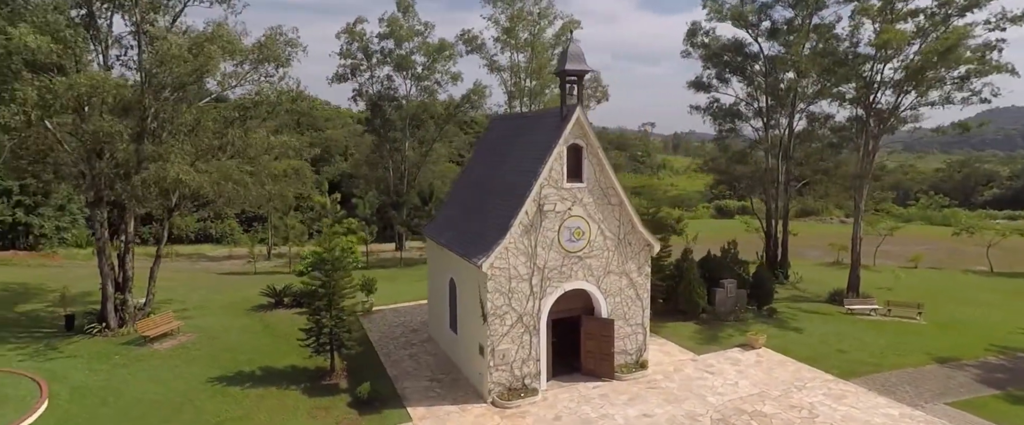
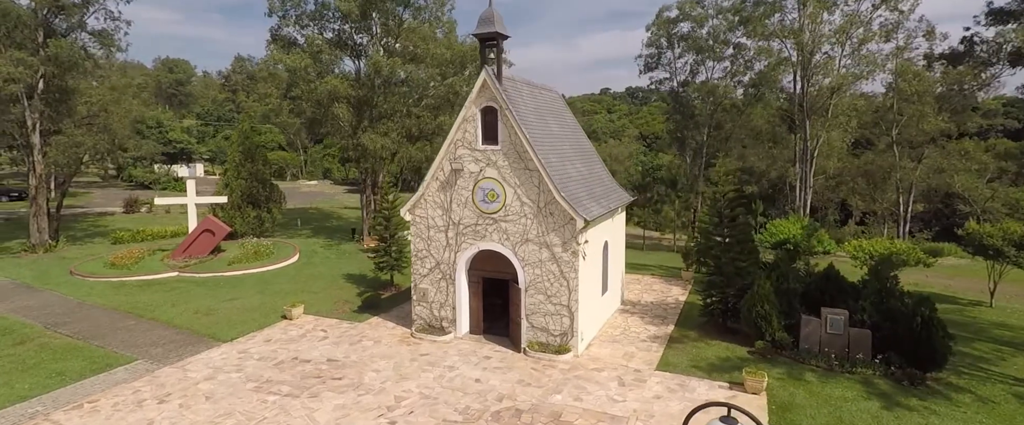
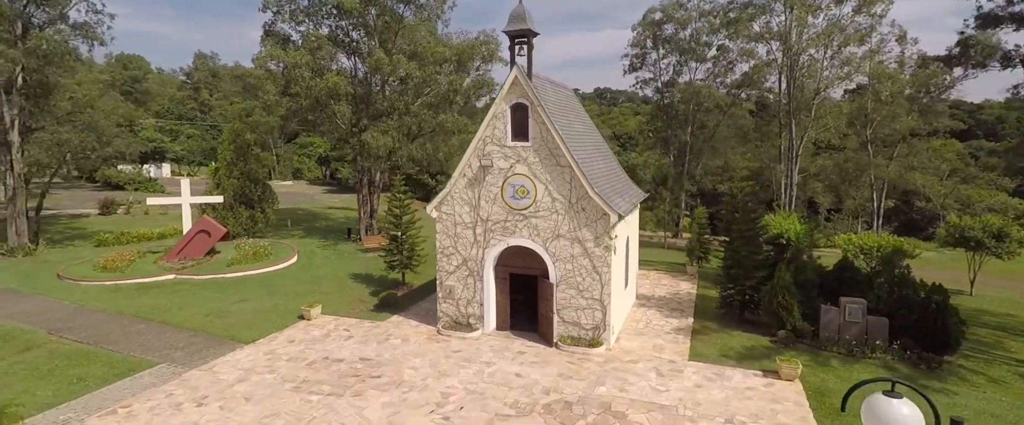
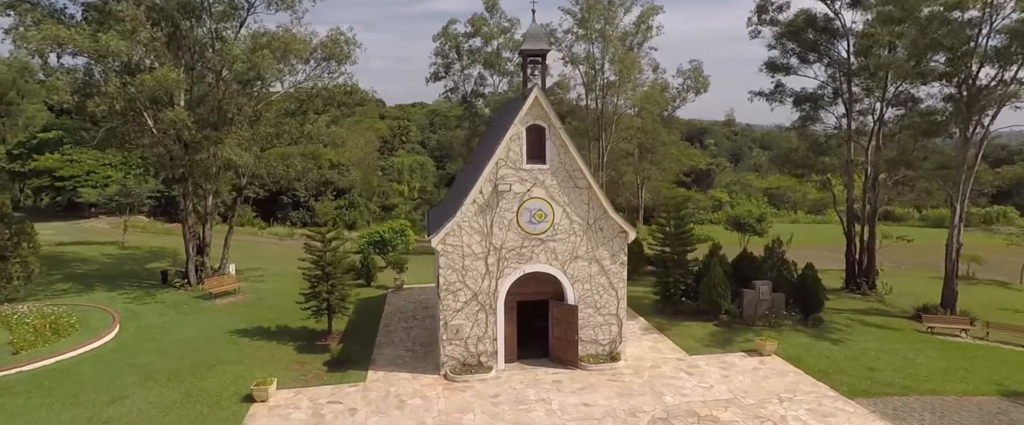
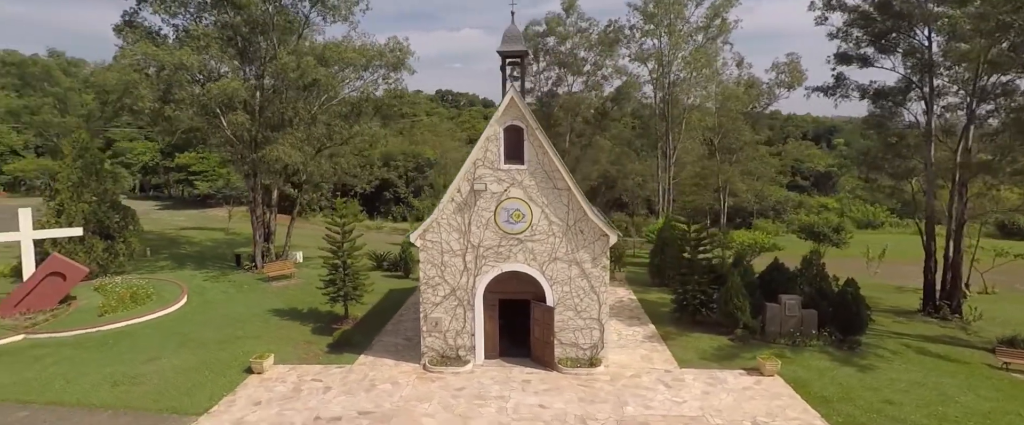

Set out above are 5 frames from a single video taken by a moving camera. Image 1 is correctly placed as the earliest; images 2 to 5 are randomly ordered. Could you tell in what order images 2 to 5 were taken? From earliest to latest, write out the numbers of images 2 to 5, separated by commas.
4, 5, 3, 2
